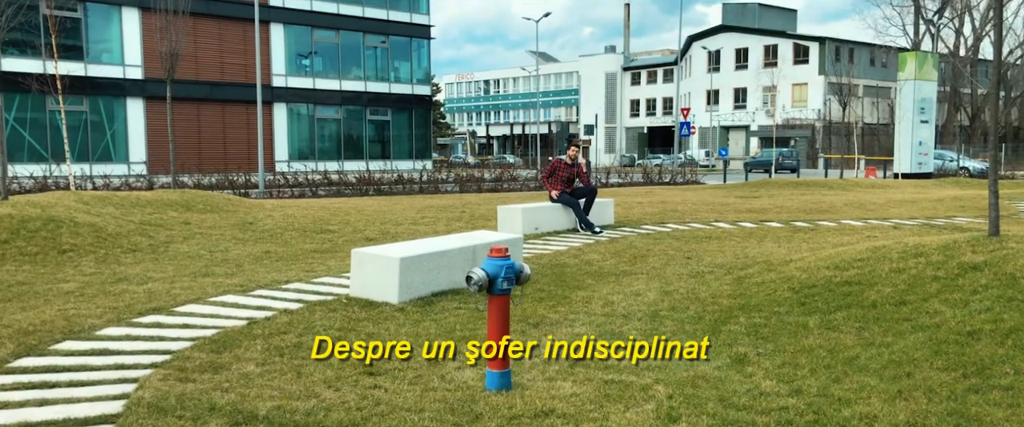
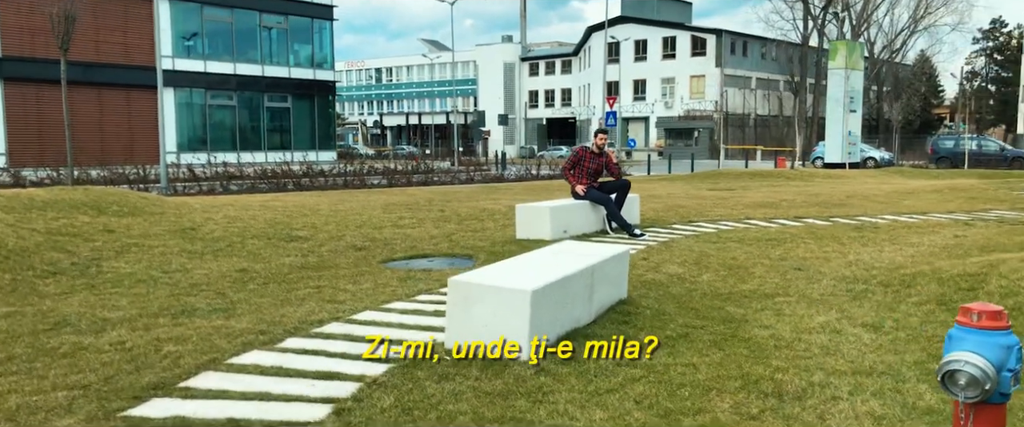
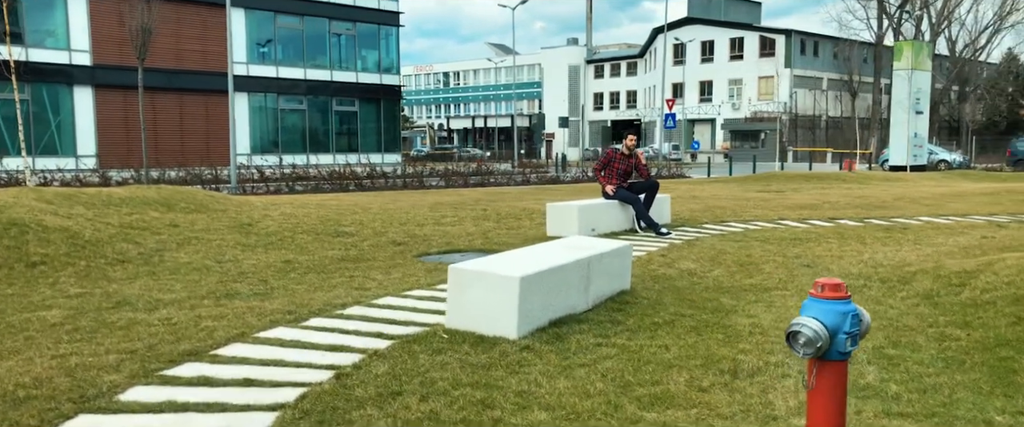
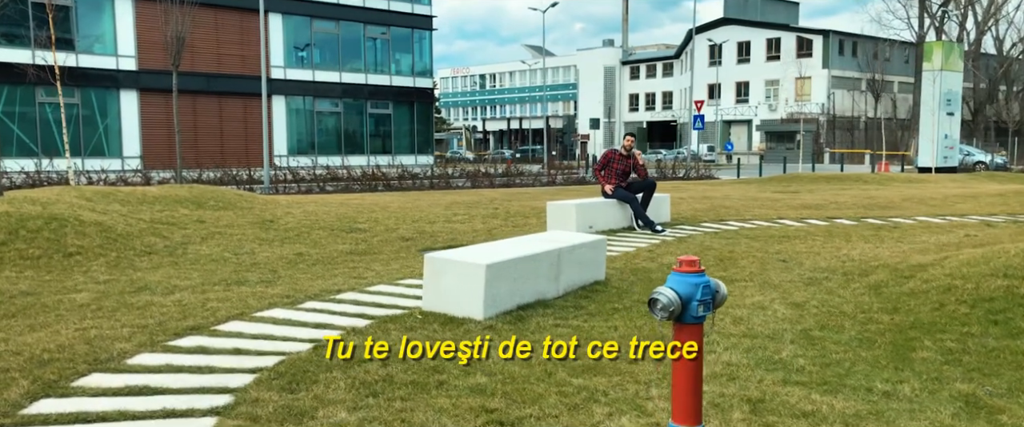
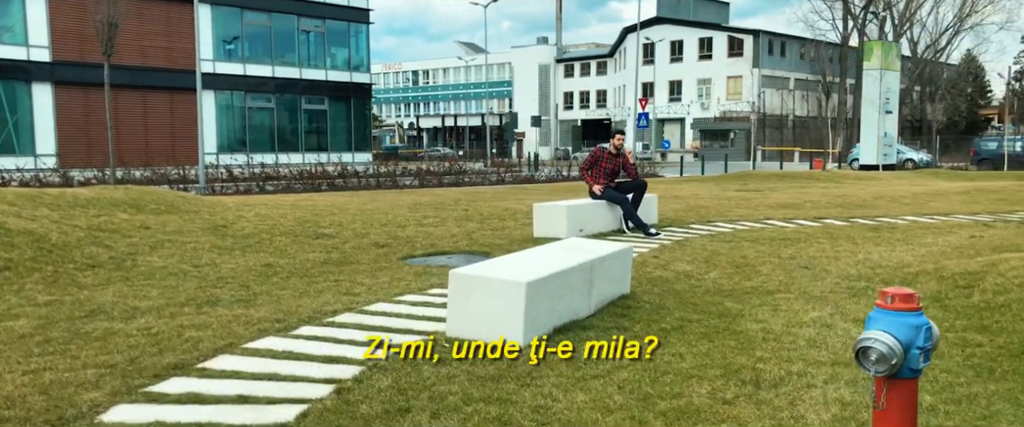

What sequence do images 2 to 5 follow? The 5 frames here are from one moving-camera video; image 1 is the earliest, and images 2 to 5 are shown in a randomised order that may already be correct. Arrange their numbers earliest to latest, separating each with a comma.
4, 3, 5, 2
